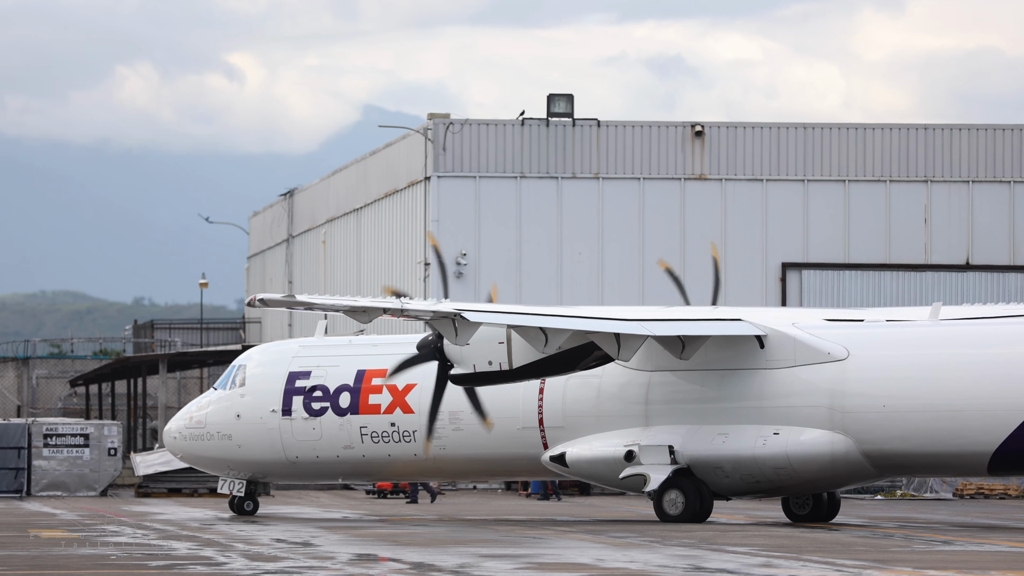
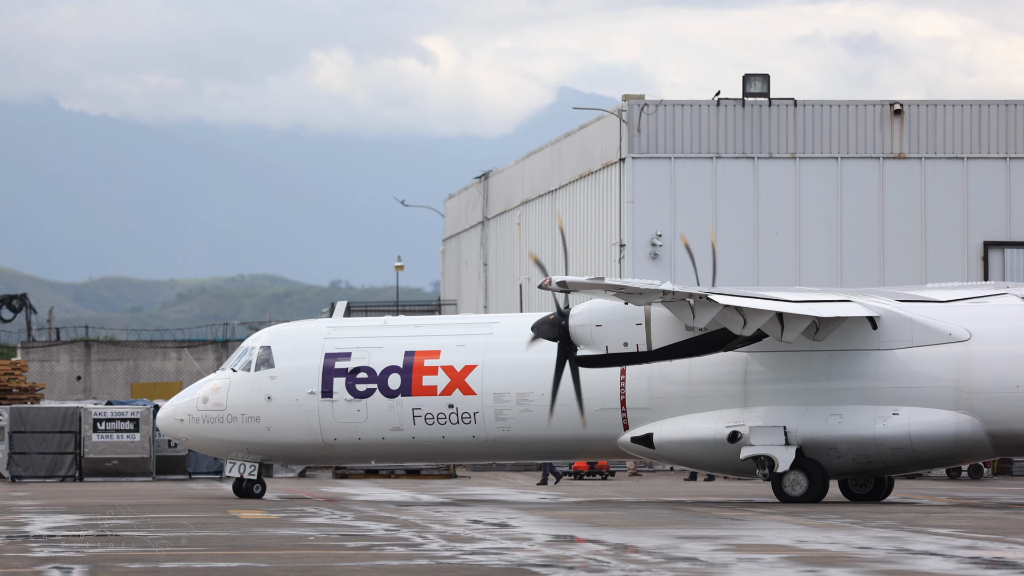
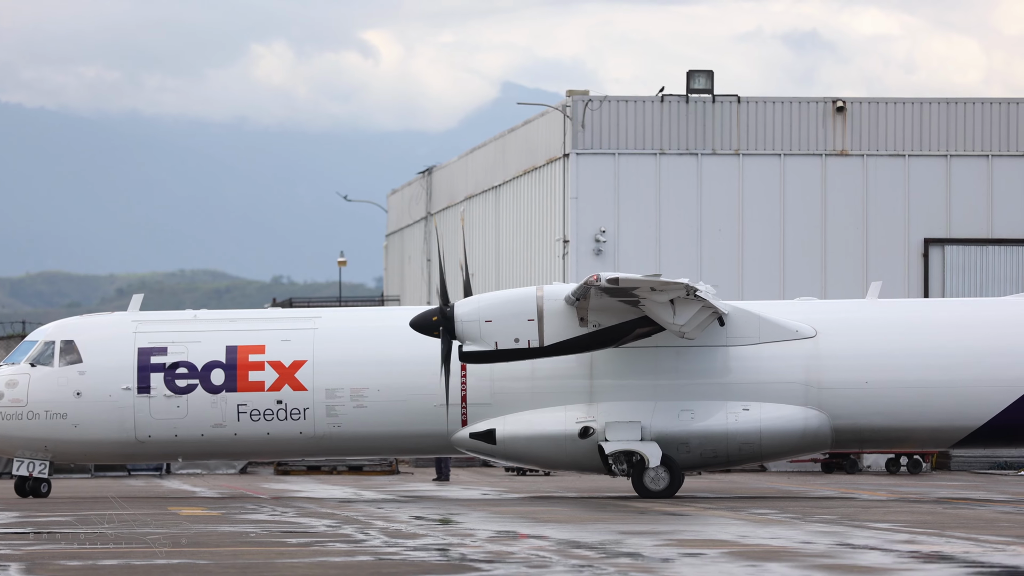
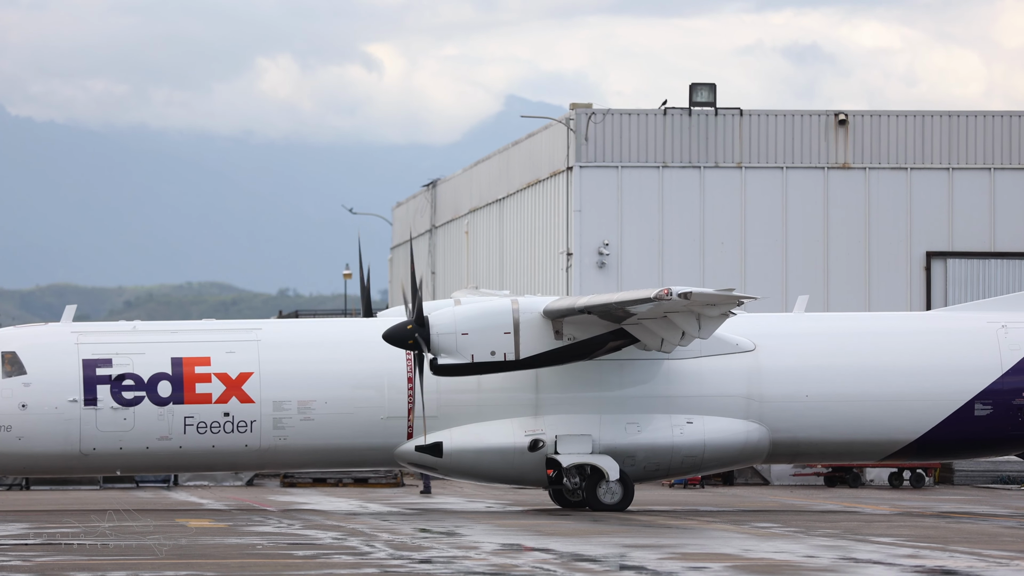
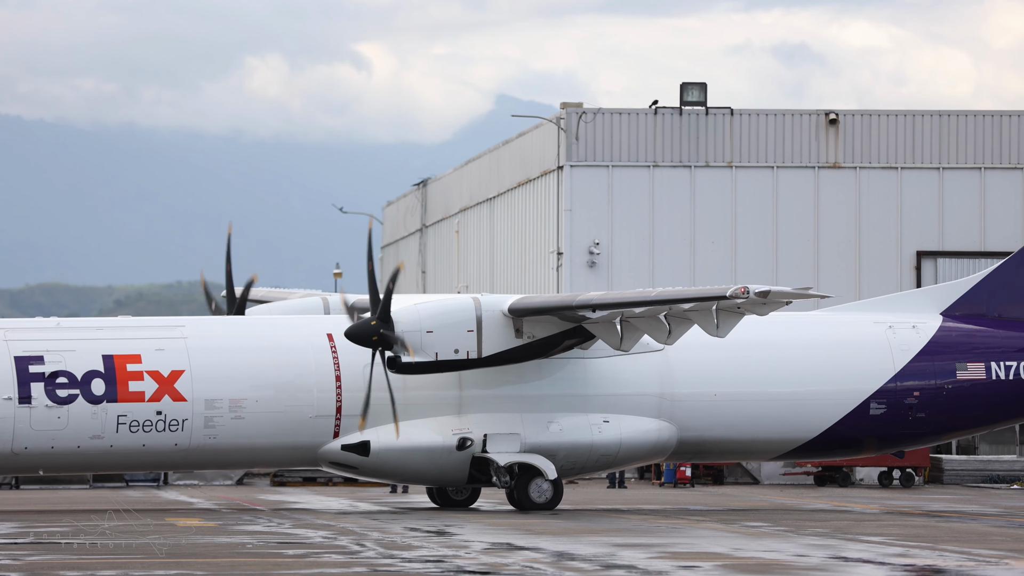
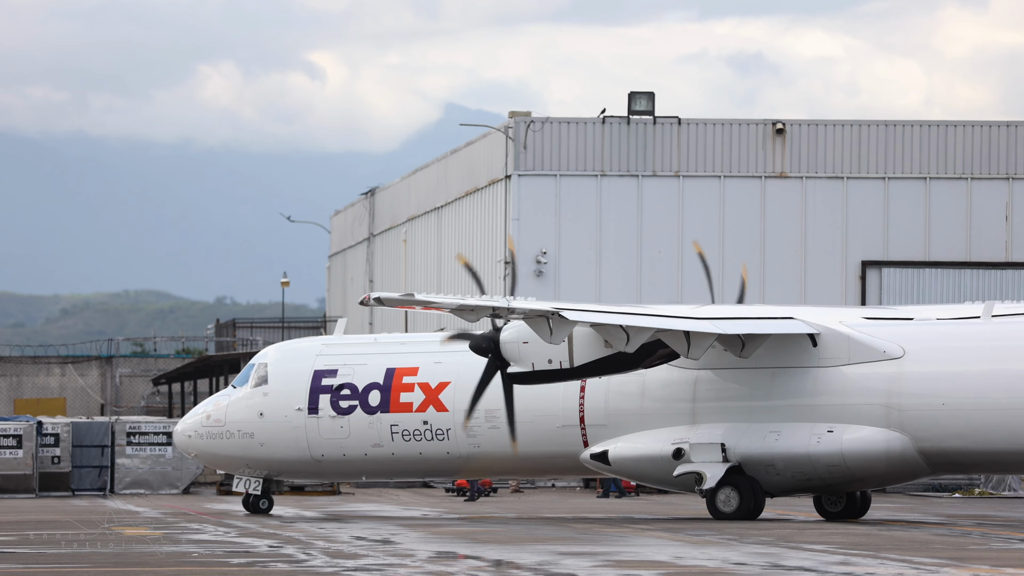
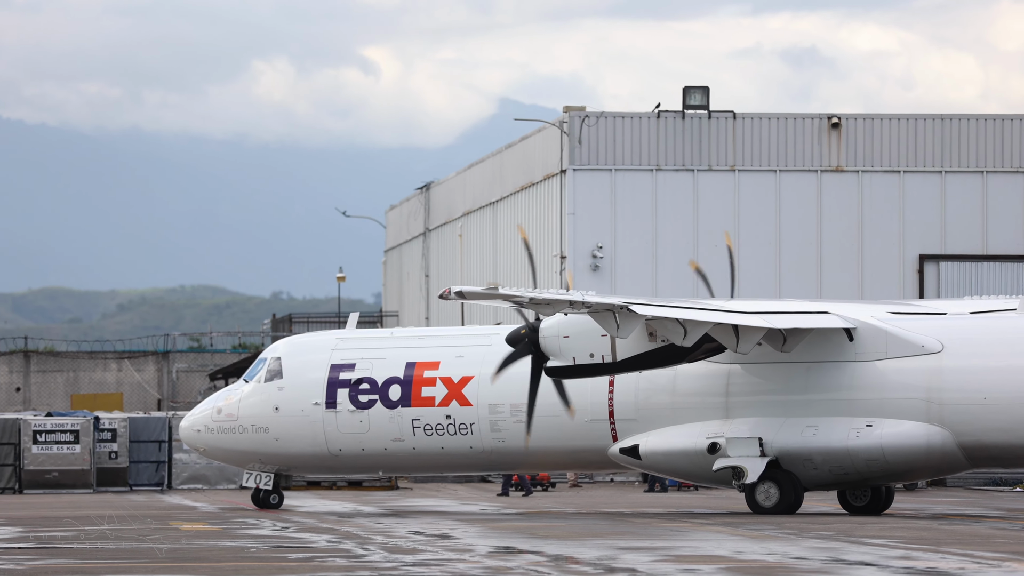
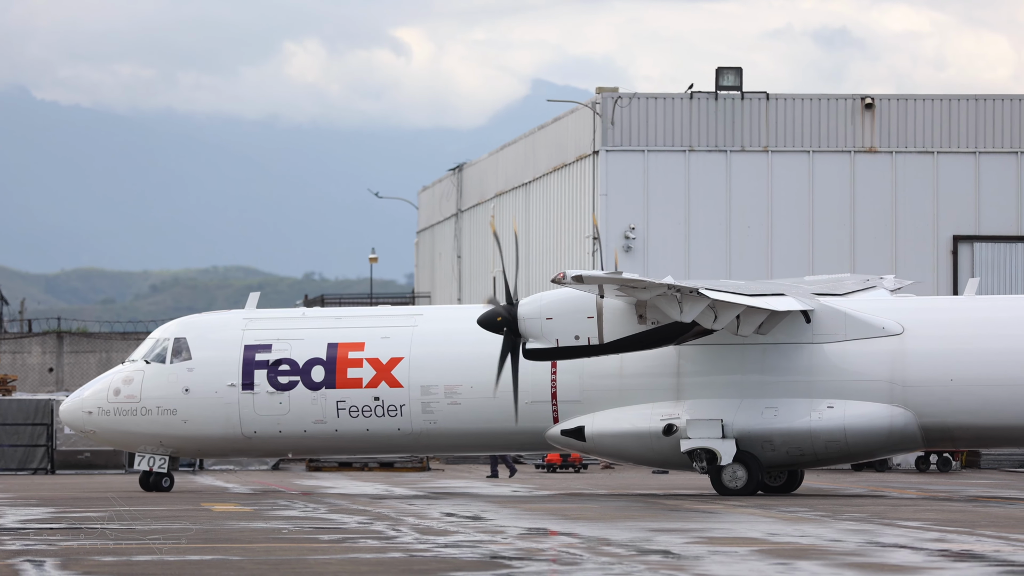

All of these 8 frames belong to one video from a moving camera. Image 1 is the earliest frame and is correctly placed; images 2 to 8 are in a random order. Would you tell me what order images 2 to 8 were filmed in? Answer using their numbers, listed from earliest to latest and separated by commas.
6, 7, 2, 8, 3, 4, 5
